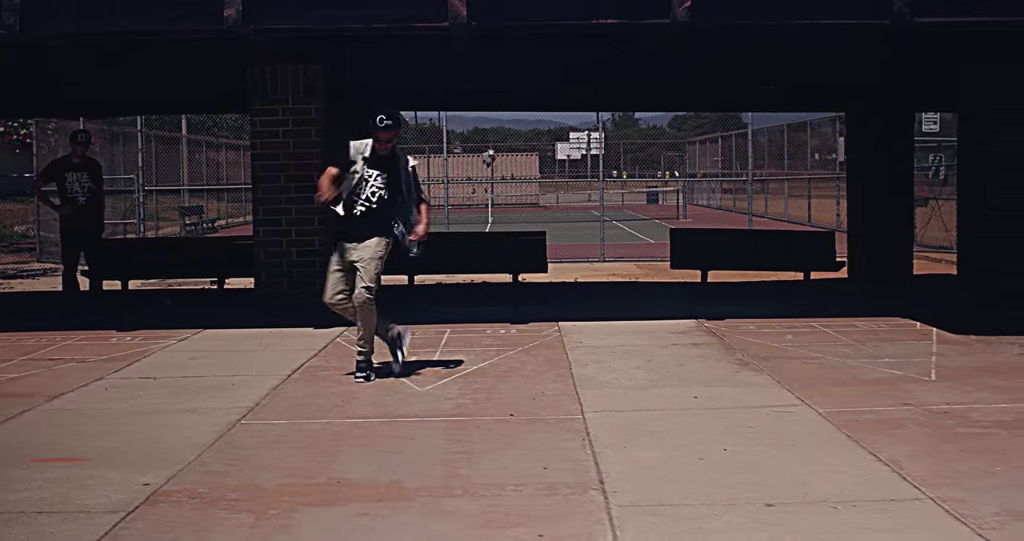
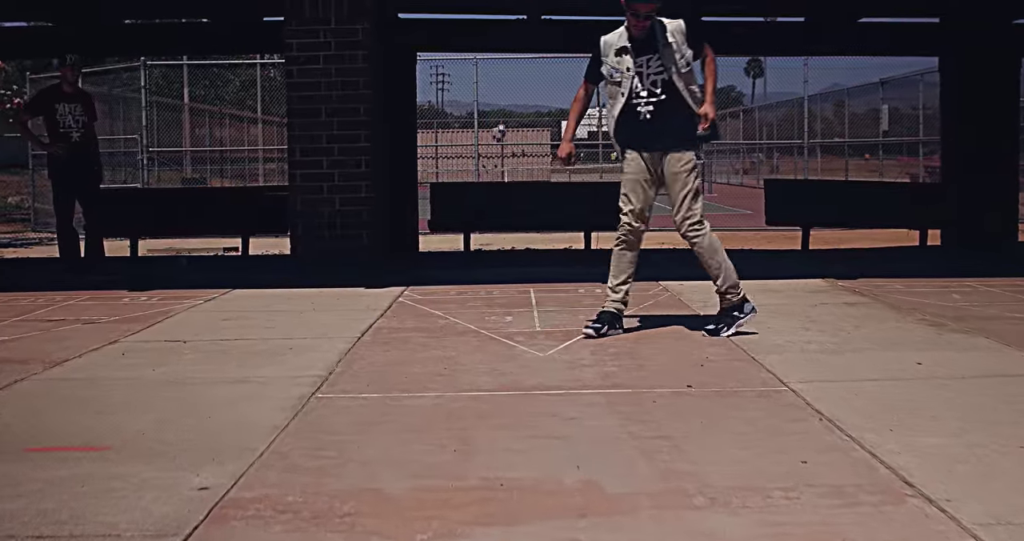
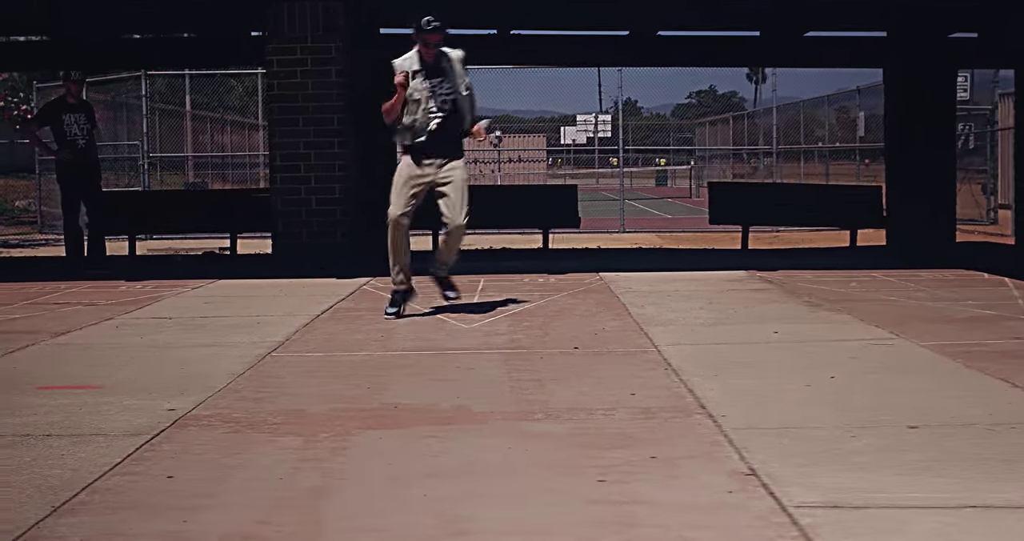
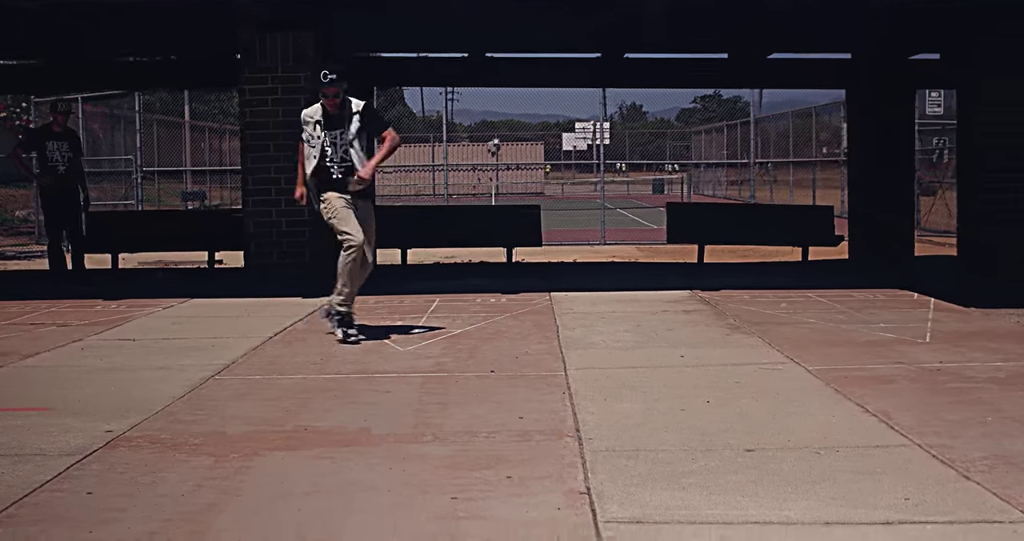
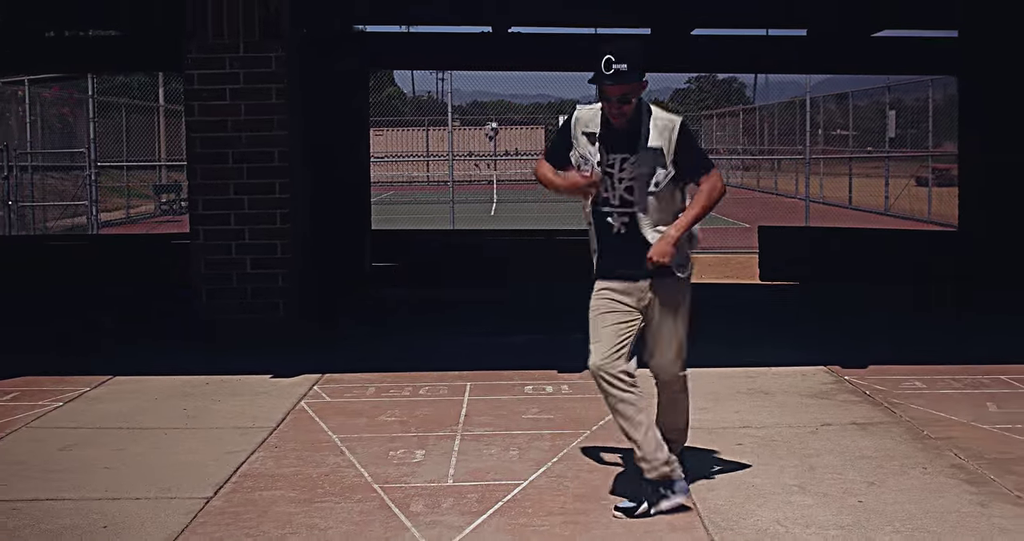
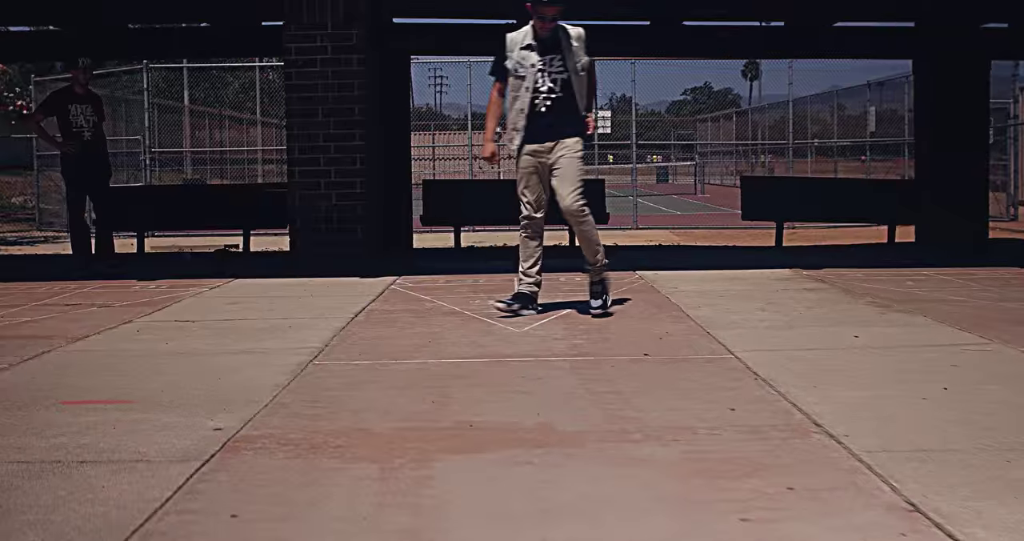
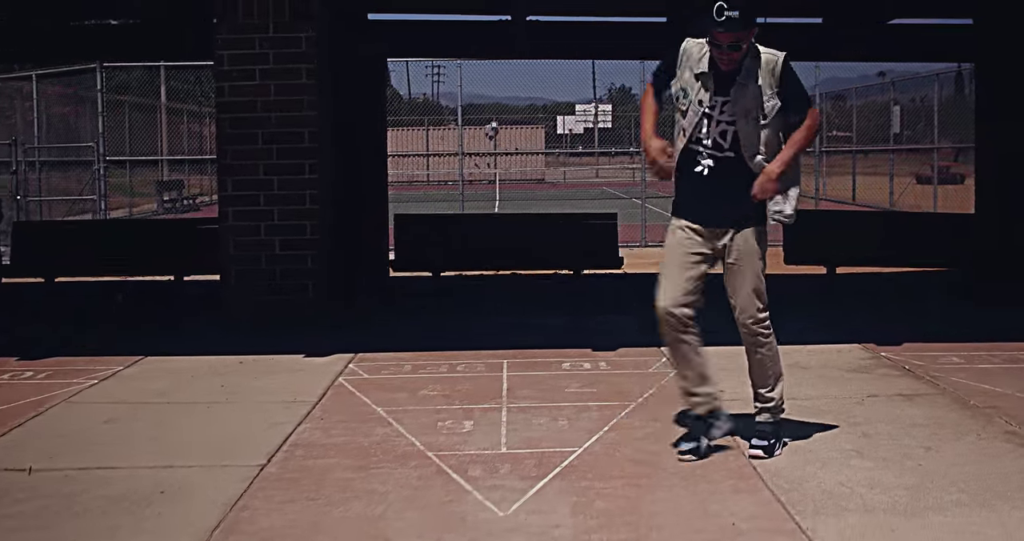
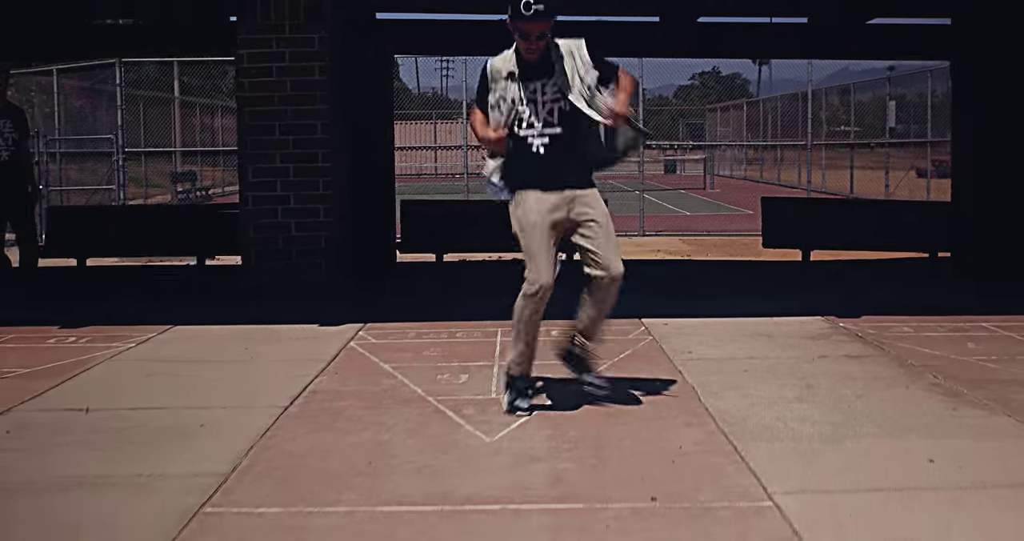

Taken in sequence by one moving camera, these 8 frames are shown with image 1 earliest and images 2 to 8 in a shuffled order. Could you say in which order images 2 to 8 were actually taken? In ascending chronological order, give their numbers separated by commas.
4, 3, 6, 2, 7, 5, 8
